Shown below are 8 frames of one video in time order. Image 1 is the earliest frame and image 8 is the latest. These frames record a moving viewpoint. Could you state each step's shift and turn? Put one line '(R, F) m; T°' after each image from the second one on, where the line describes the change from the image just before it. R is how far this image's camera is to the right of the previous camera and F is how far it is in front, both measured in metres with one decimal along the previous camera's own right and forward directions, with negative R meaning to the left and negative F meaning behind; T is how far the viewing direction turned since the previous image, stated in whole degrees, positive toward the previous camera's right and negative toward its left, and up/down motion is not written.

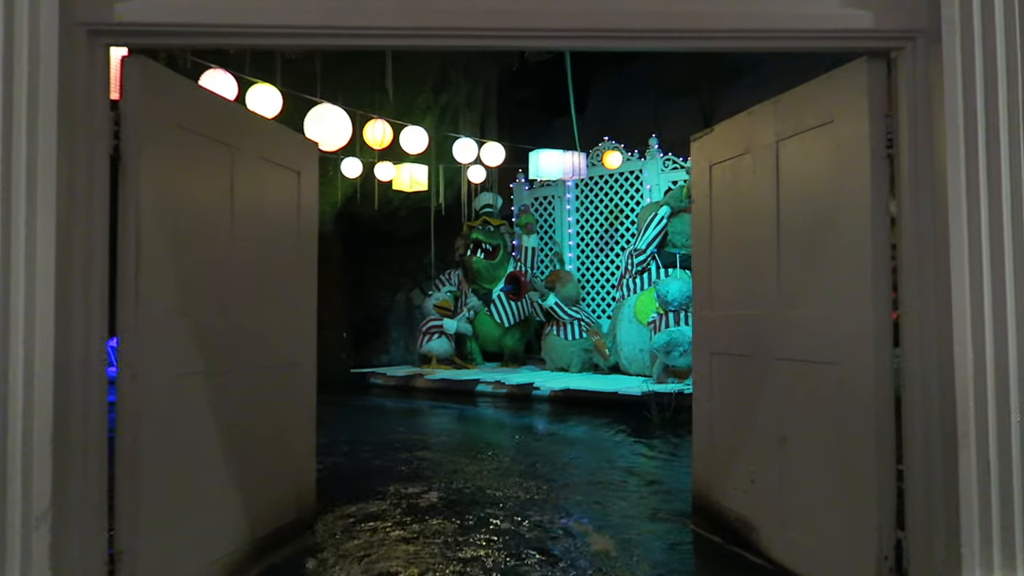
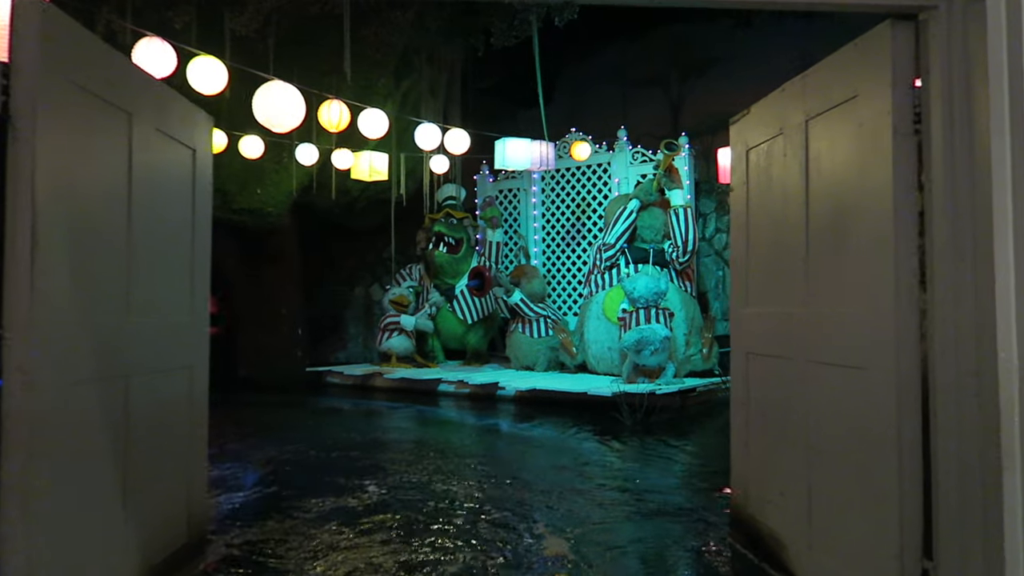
(0.0, +0.3) m; +3°
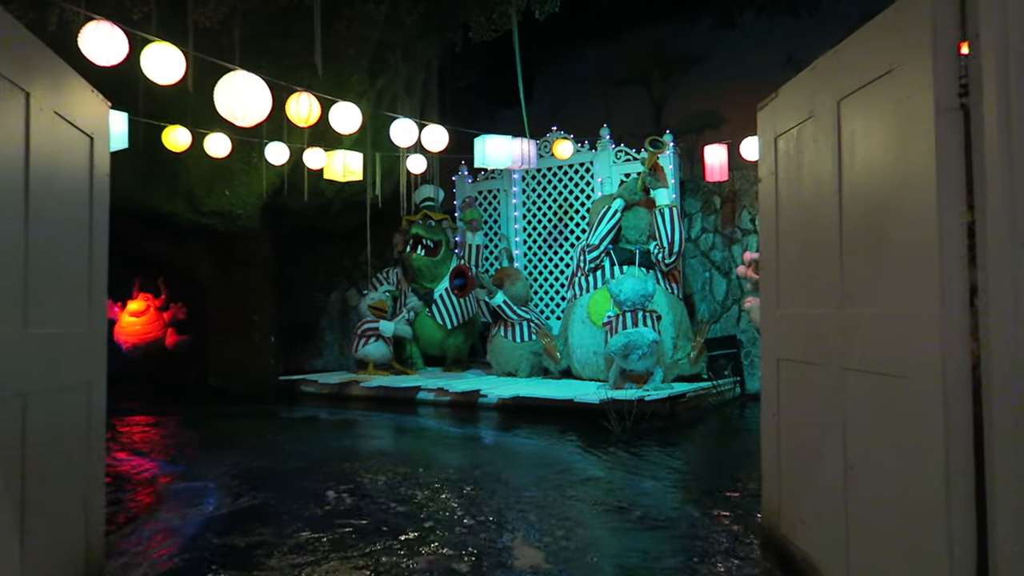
(0.0, +0.3) m; +2°
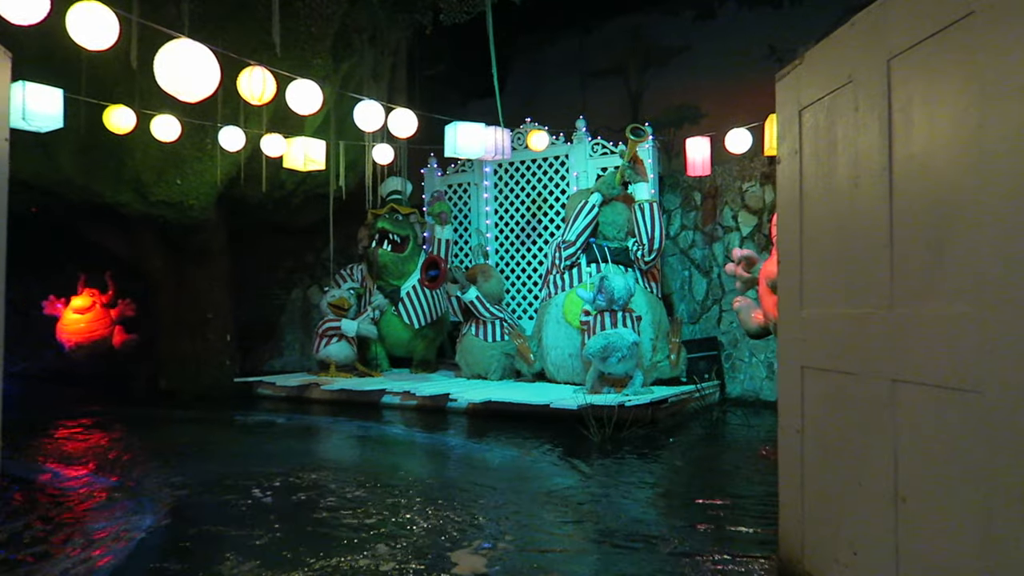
(0.0, +0.4) m; +2°
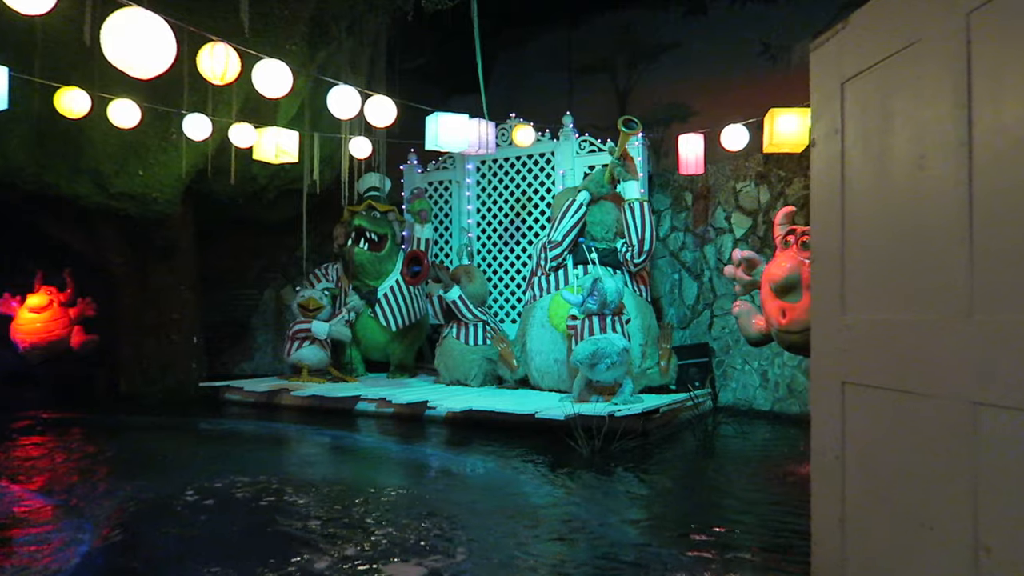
(0.0, +0.4) m; +1°
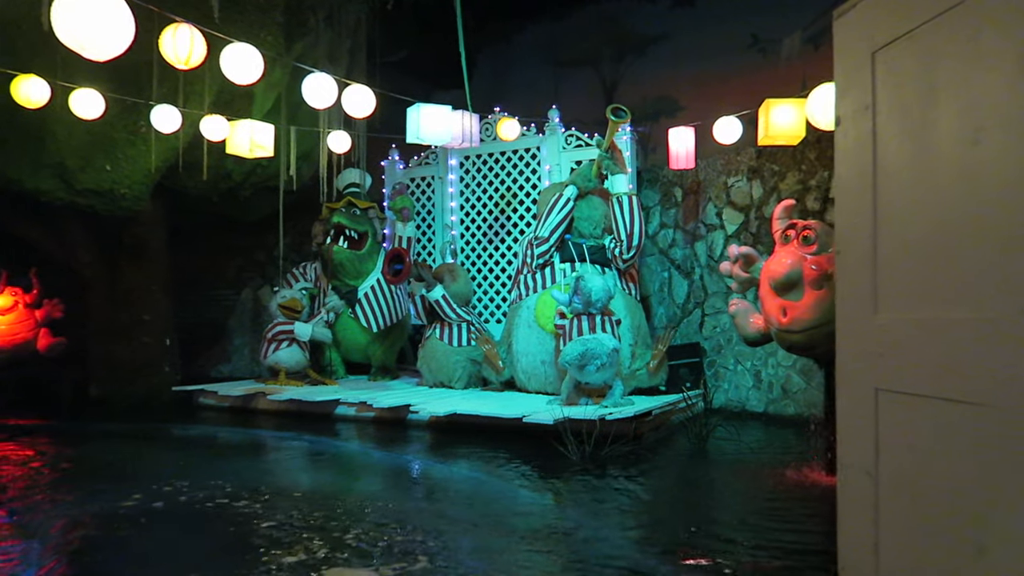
(0.0, +0.2) m; +1°
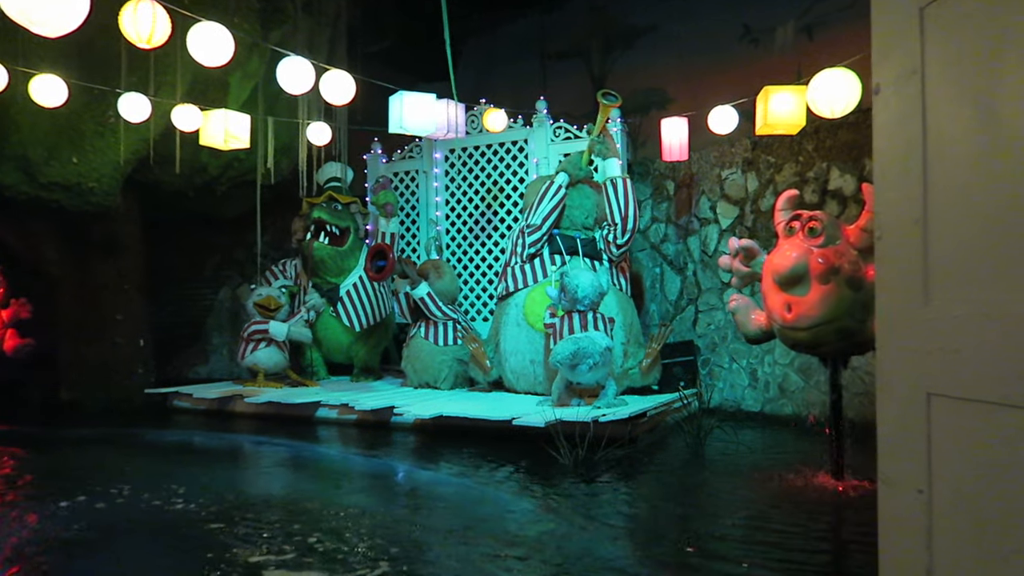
(0.0, +0.2) m; +1°
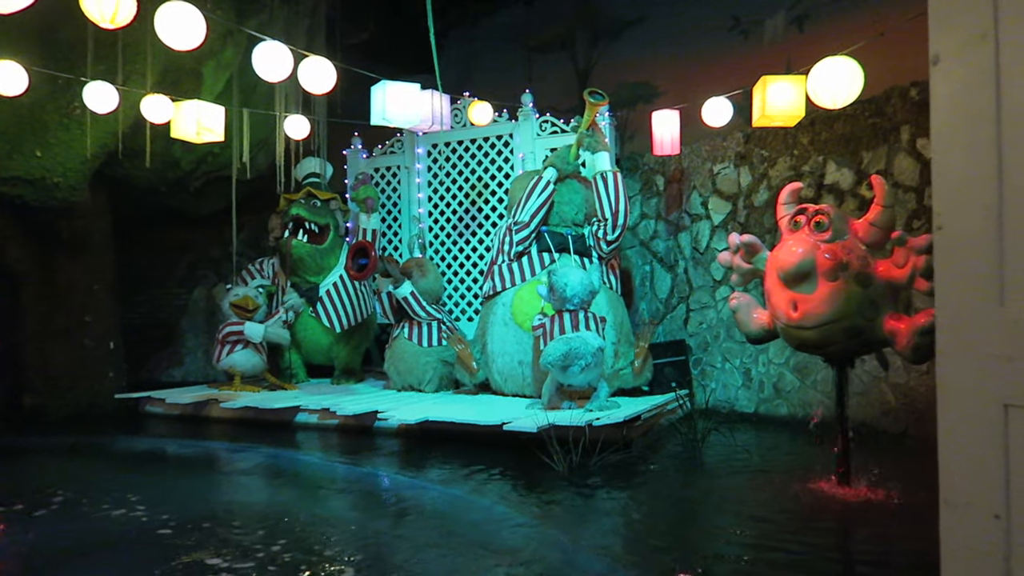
(-0.1, +0.2) m; +2°
